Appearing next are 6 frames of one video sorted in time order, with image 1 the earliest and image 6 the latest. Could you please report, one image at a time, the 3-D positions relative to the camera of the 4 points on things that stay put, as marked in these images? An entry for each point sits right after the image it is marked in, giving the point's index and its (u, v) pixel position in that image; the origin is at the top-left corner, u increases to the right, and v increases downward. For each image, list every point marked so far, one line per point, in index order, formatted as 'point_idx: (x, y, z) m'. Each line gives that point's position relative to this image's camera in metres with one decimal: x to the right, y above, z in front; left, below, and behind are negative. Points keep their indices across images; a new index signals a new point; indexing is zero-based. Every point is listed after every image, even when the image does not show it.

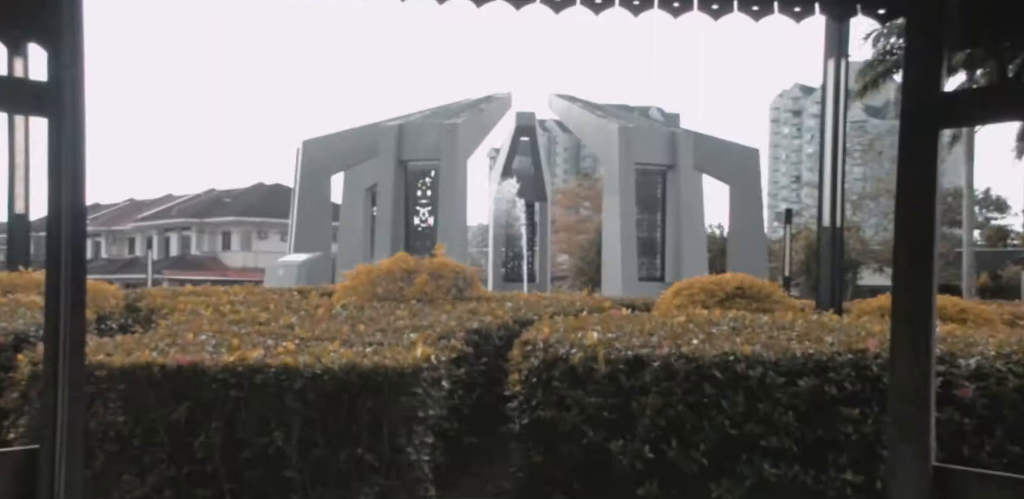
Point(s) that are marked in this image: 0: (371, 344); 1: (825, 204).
0: (-0.8, -0.6, +6.5) m
1: (+3.0, +0.4, +10.5) m
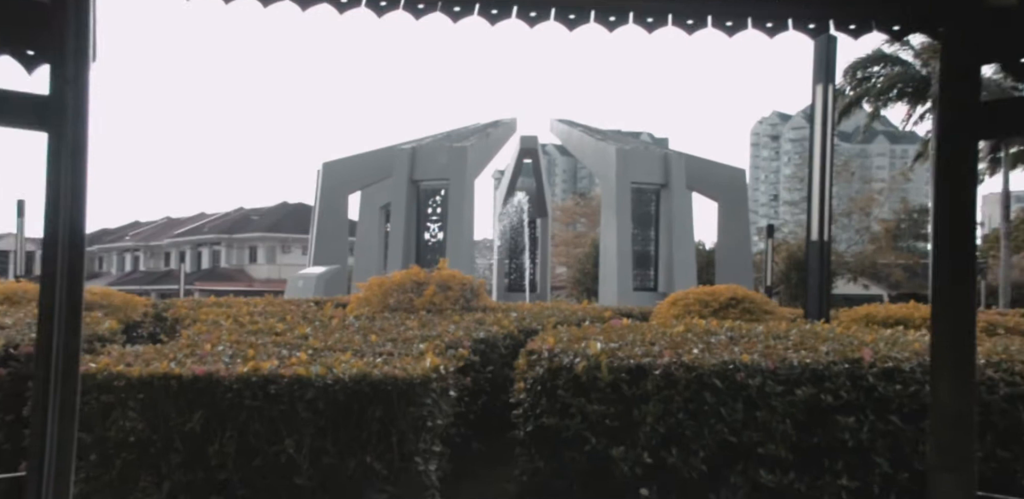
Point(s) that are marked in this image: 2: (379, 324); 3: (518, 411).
0: (-0.8, -0.7, +6.7) m
1: (+3.0, +0.3, +10.7) m
2: (-1.0, -0.6, +8.3) m
3: (0.0, -1.0, +6.8) m
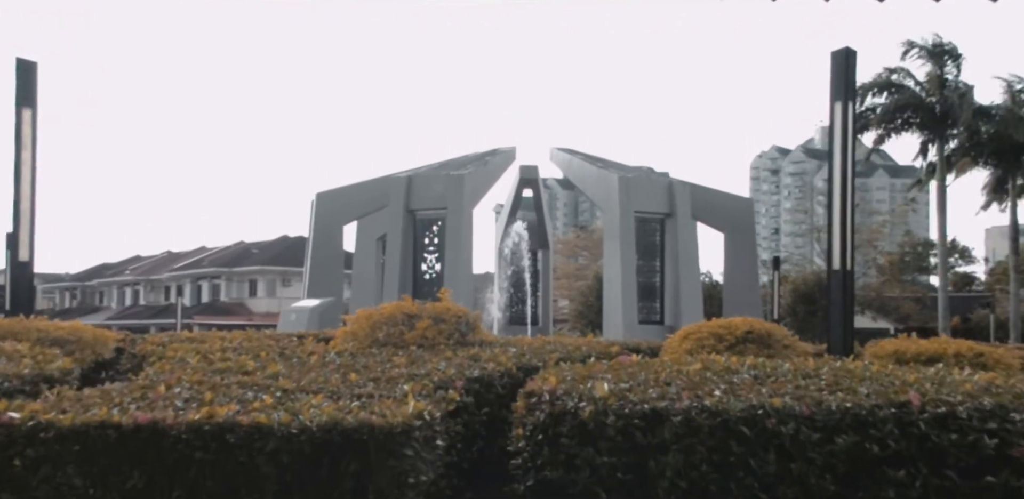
0: (-0.8, -0.8, +5.9) m
1: (+3.0, 0.0, +9.9) m
2: (-1.0, -0.8, +7.5) m
3: (0.0, -1.2, +6.0) m
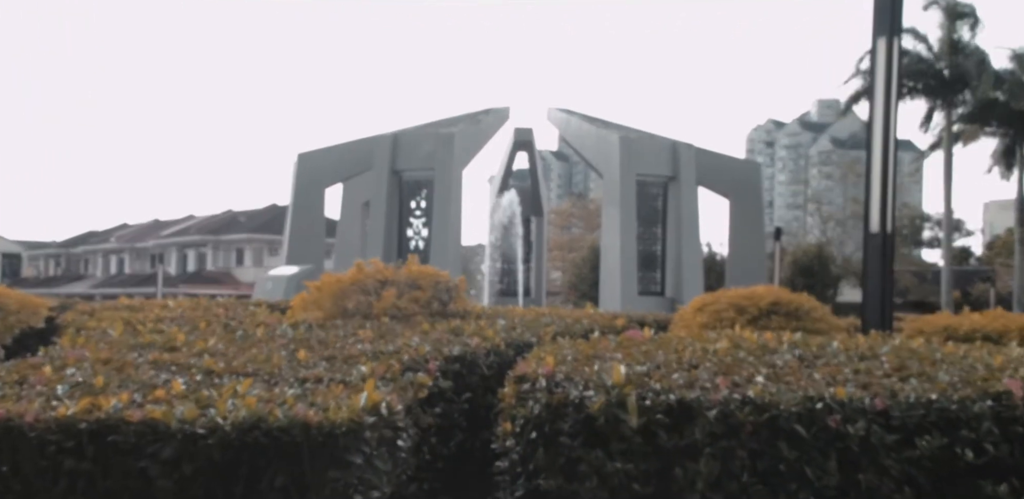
0: (-0.9, -0.6, +4.6) m
1: (+2.9, +0.4, +8.6) m
2: (-1.1, -0.5, +6.3) m
3: (0.0, -0.9, +4.8) m
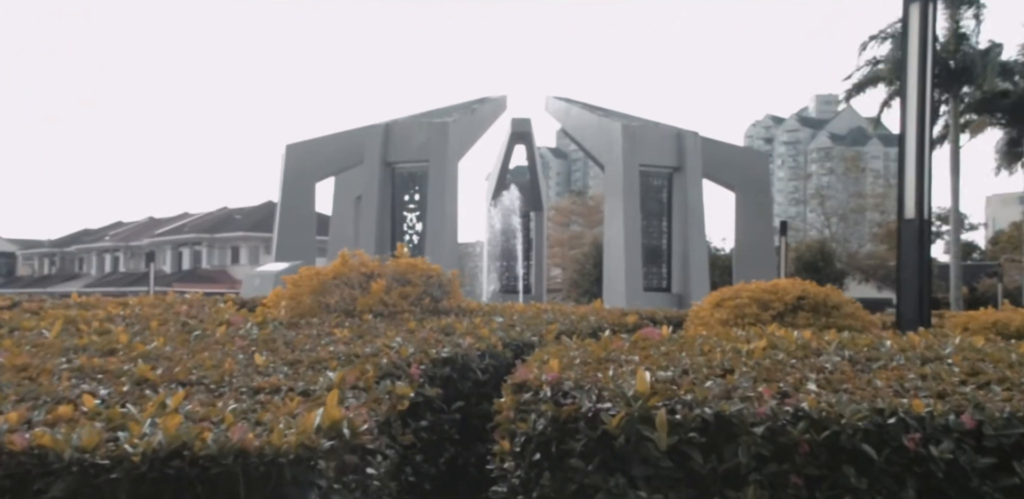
0: (-0.9, -0.5, +3.8) m
1: (+2.9, +0.4, +7.8) m
2: (-1.1, -0.4, +5.4) m
3: (0.0, -0.9, +3.9) m
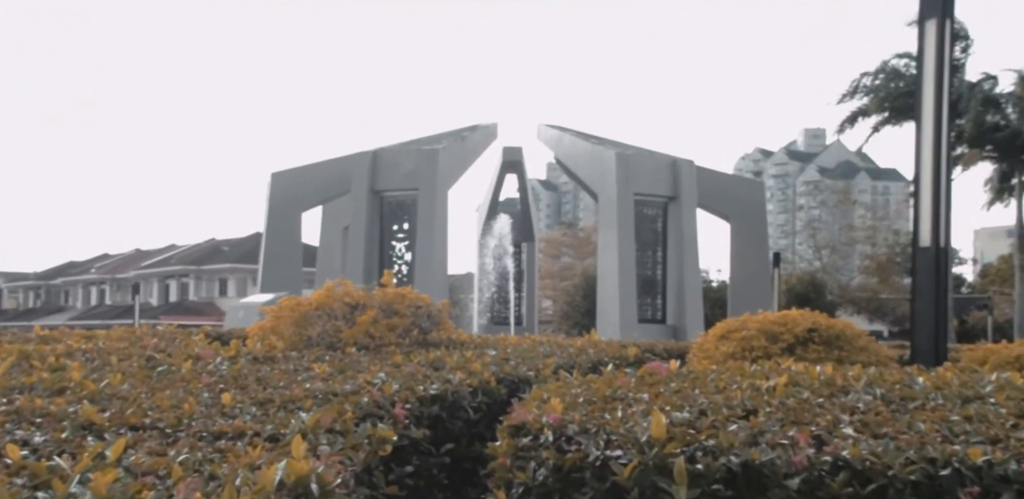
0: (-0.9, -0.6, +3.3) m
1: (+2.8, +0.3, +7.4) m
2: (-1.1, -0.6, +5.0) m
3: (-0.1, -1.0, +3.5) m
